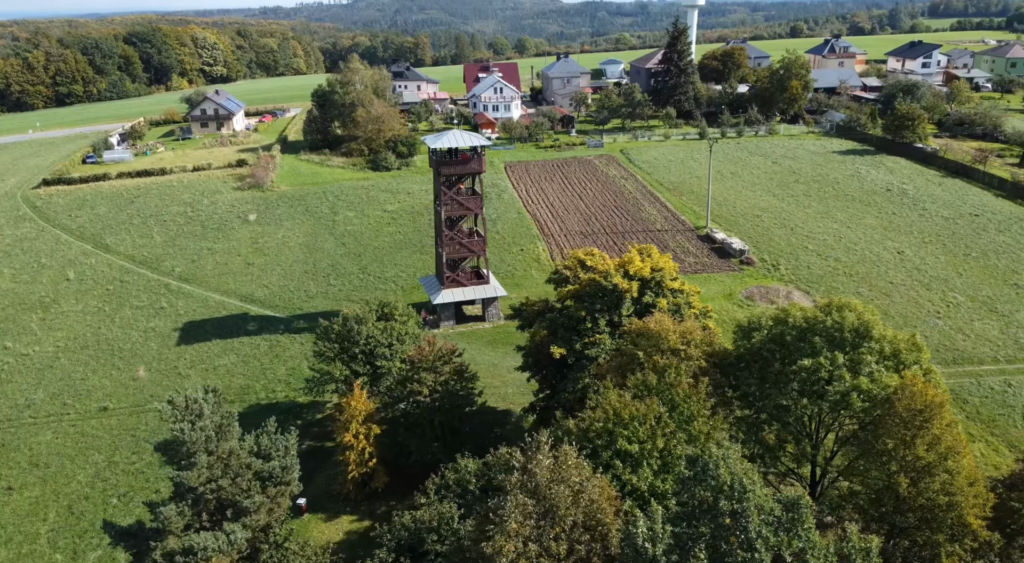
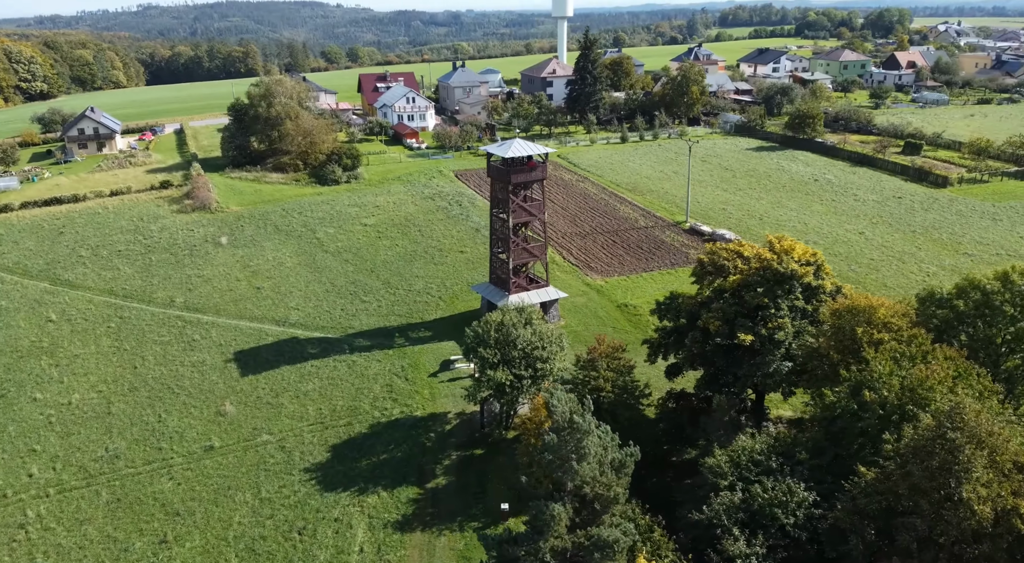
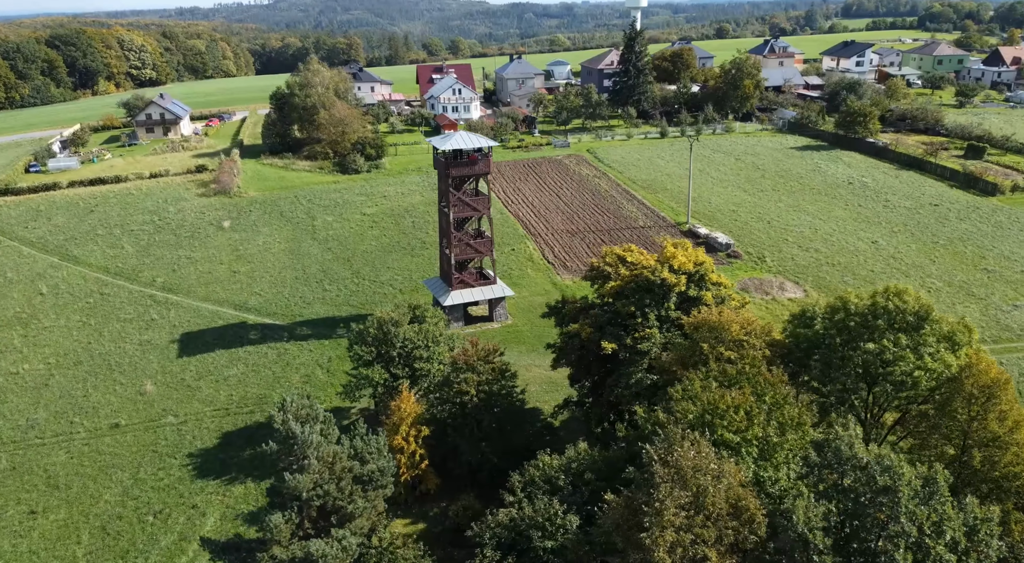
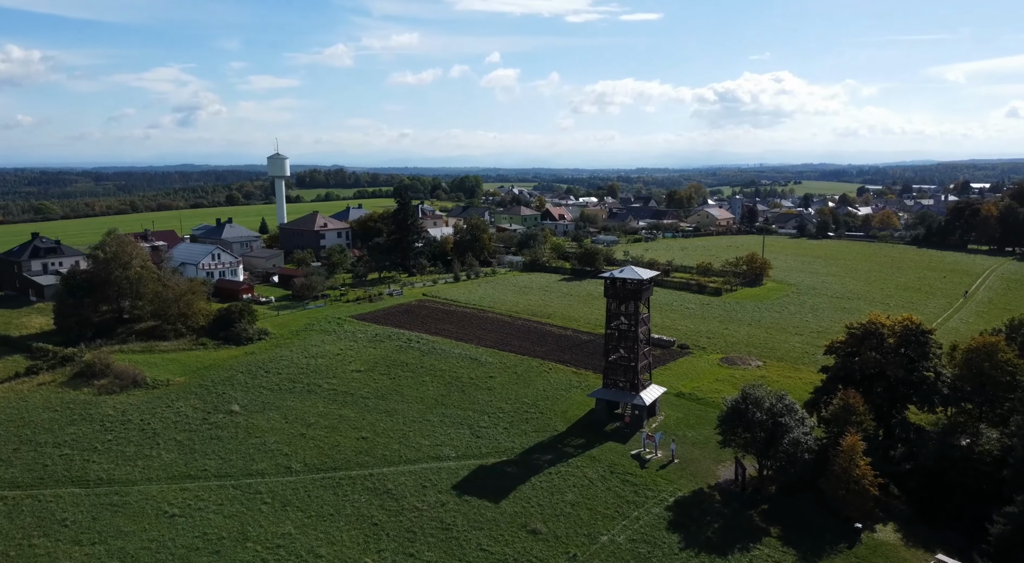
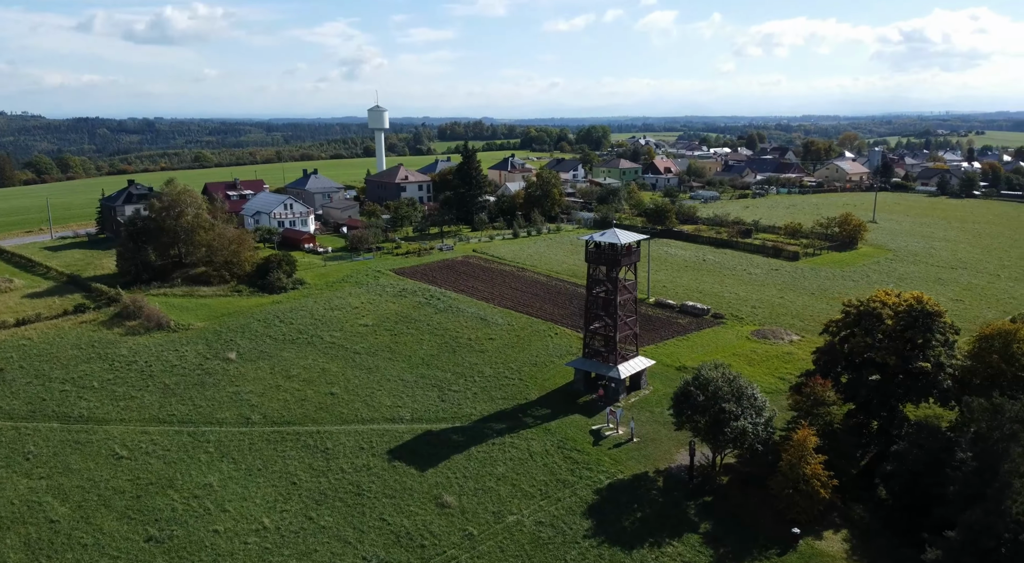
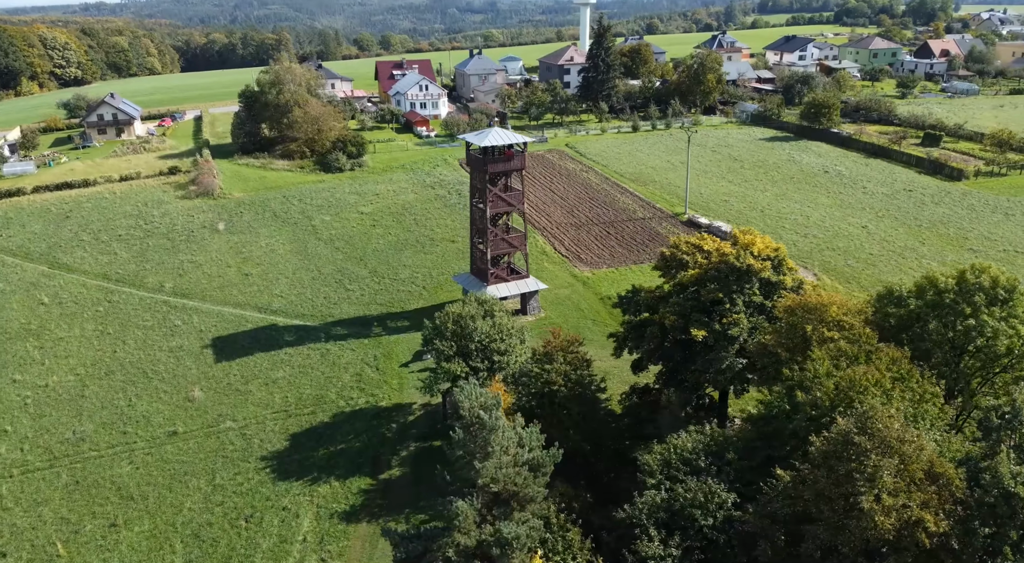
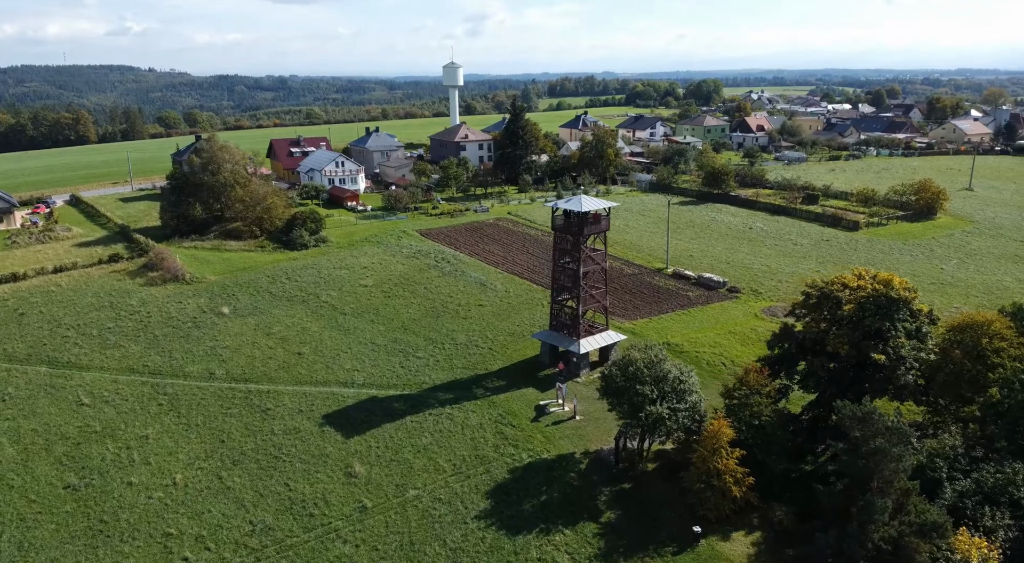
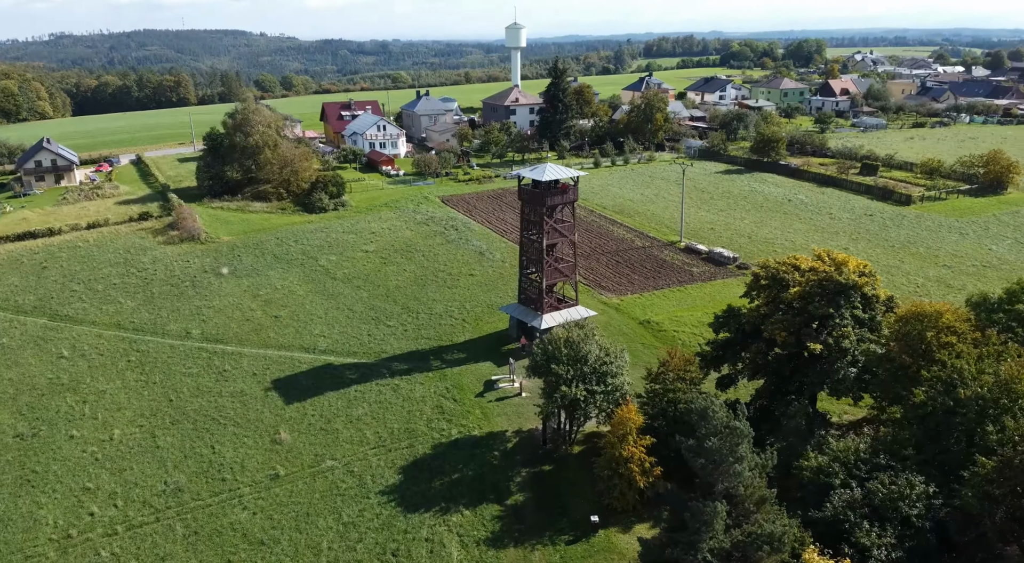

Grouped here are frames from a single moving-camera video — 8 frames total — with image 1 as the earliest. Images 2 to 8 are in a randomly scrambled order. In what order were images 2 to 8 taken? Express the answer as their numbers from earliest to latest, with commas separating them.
3, 6, 2, 8, 7, 5, 4
